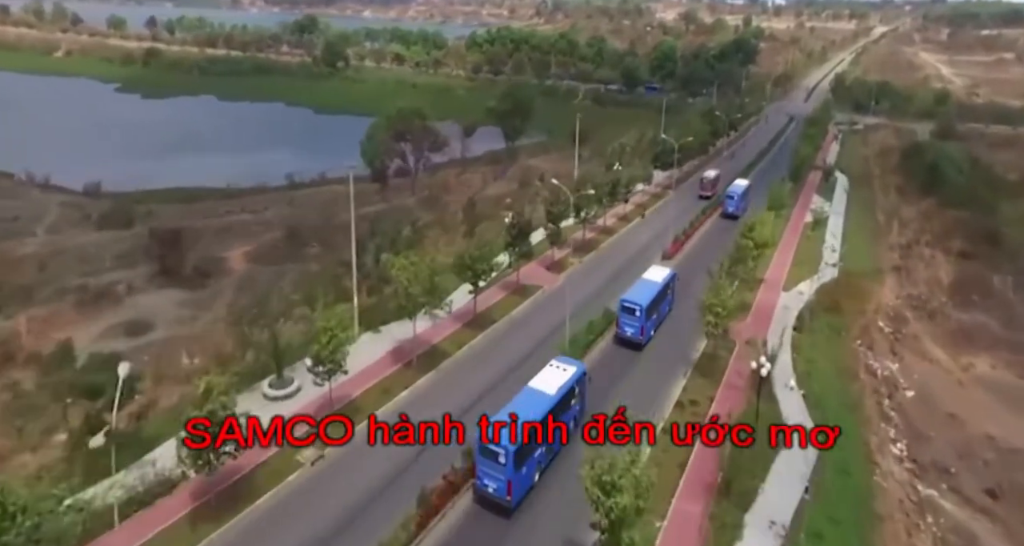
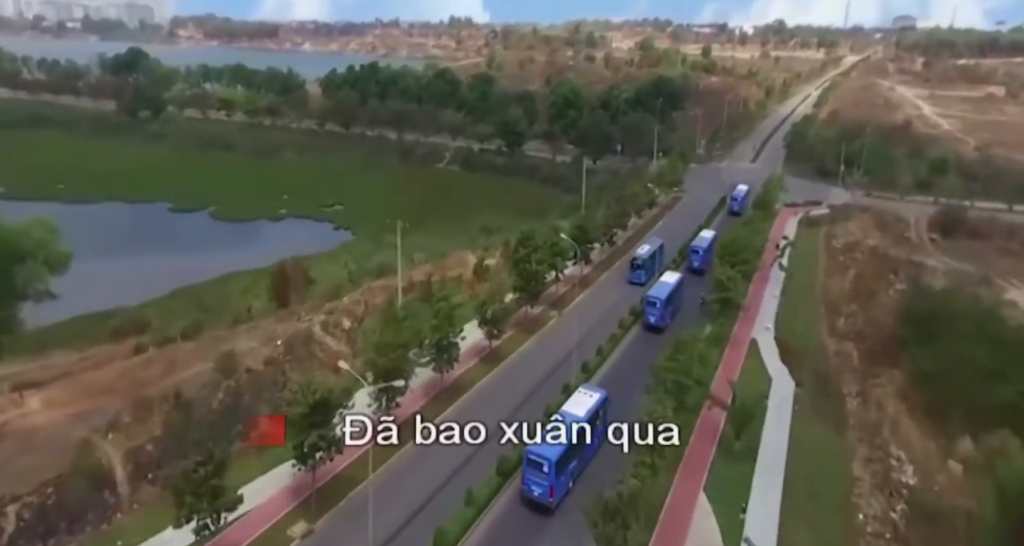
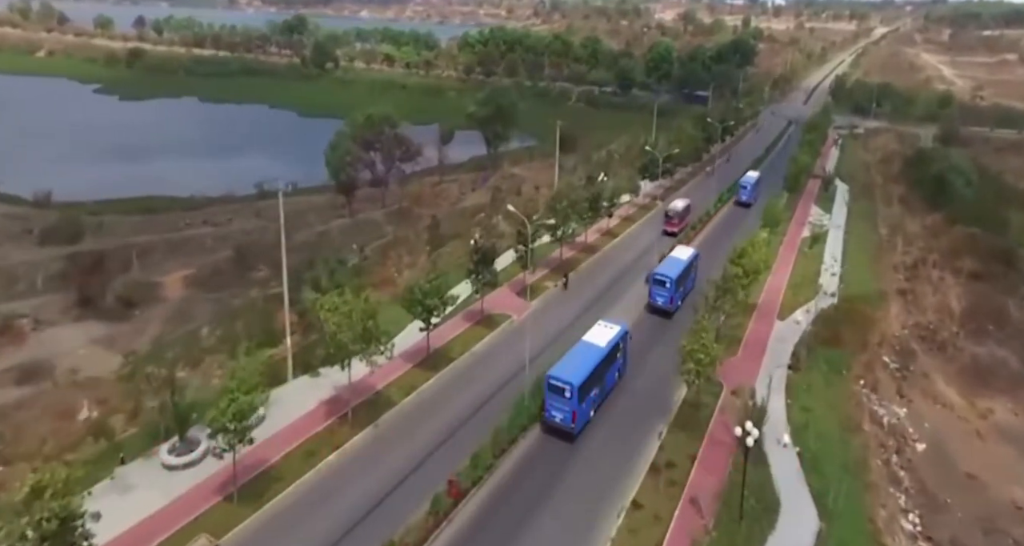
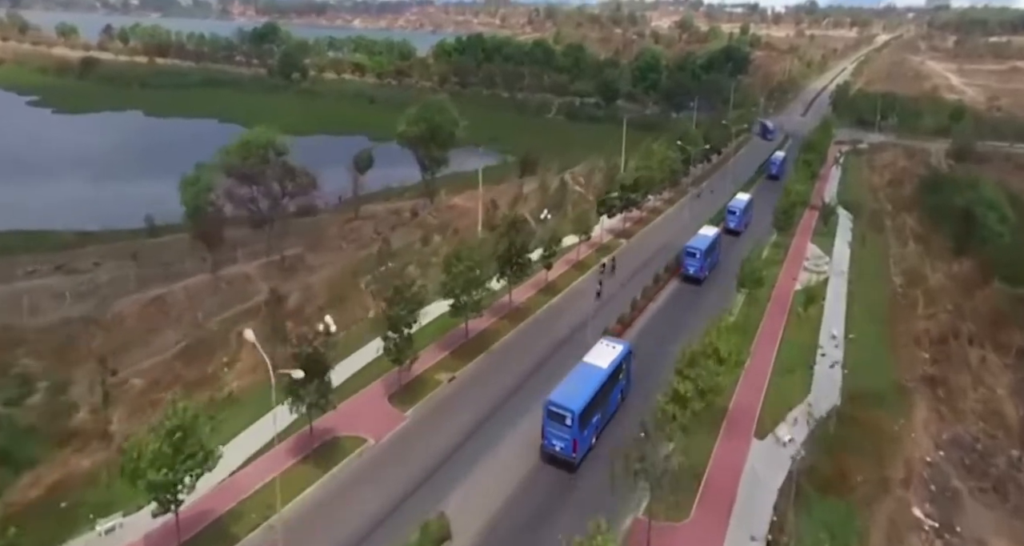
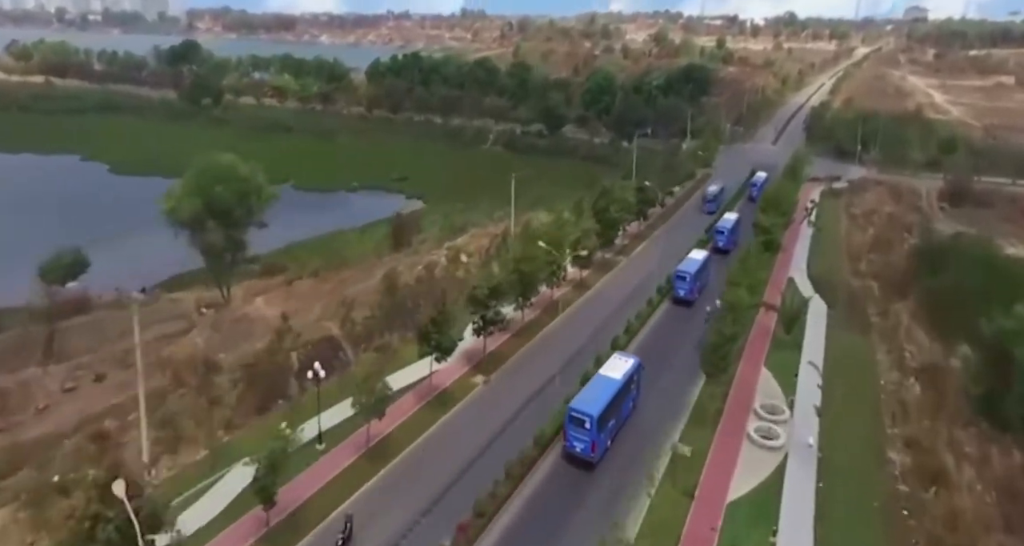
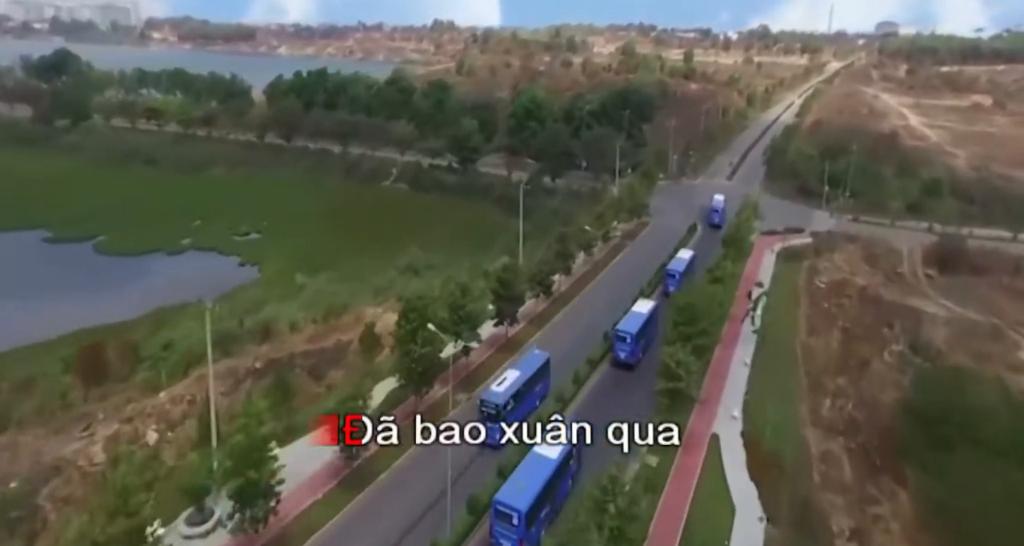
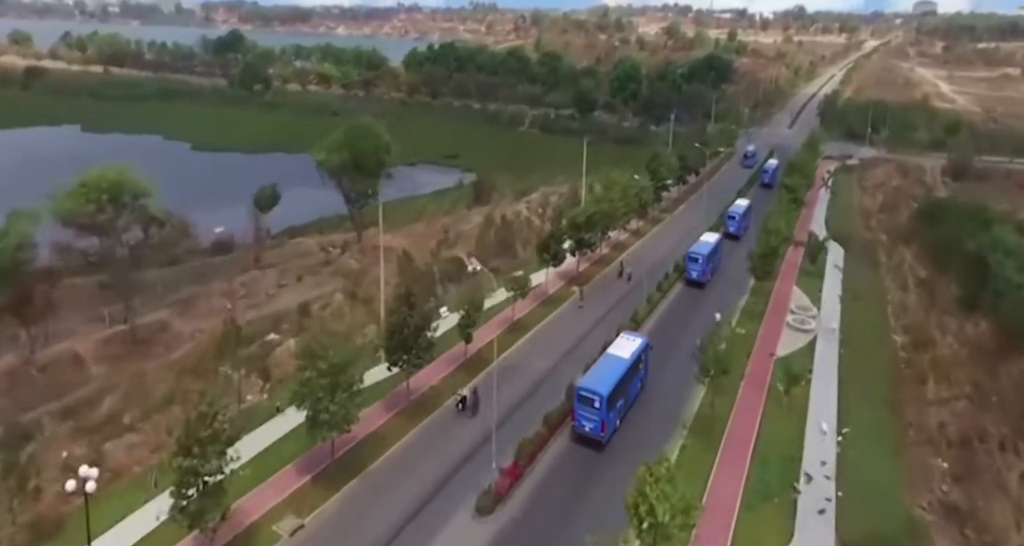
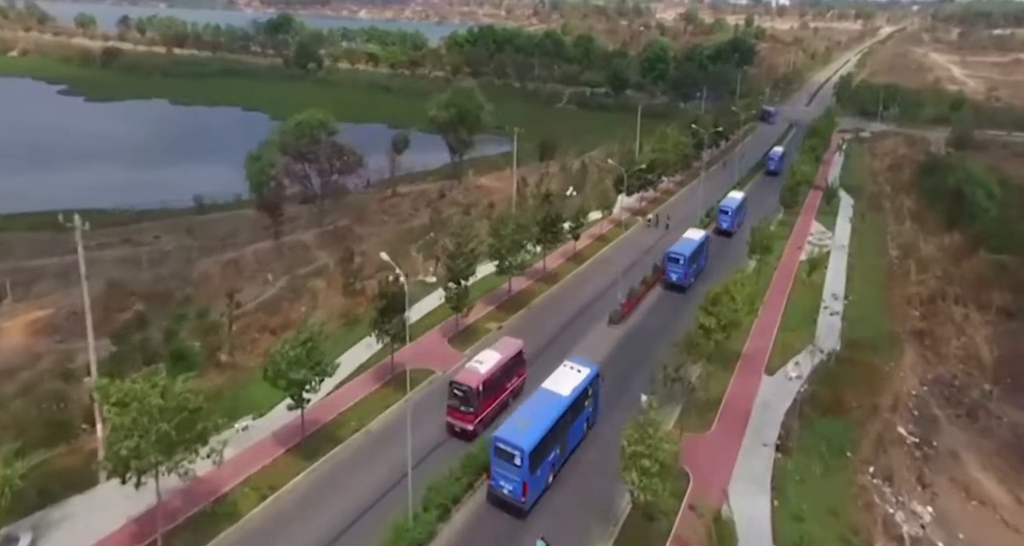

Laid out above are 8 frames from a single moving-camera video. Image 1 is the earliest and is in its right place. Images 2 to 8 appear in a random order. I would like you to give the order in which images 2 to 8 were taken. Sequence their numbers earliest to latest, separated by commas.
3, 8, 4, 7, 5, 2, 6
